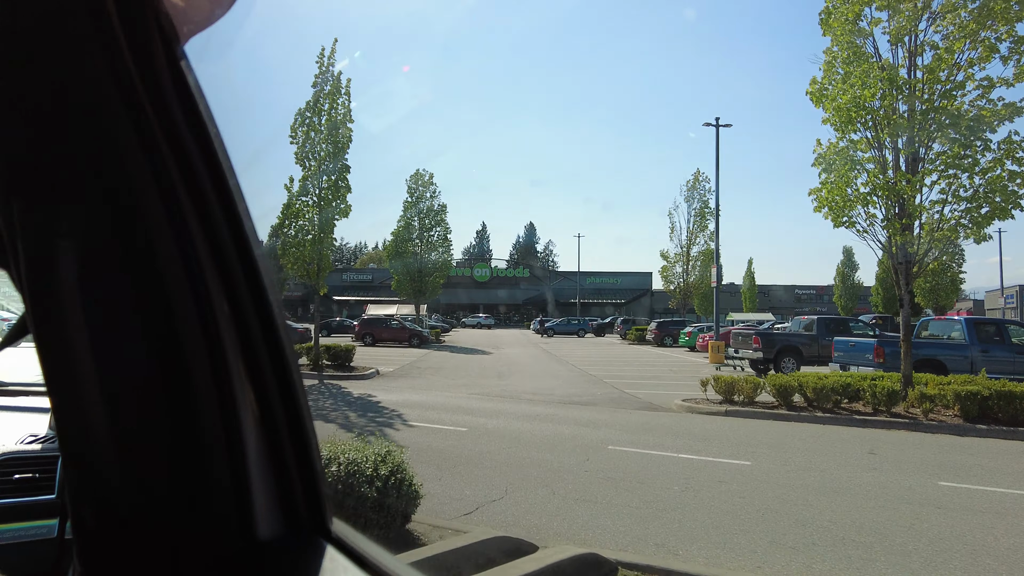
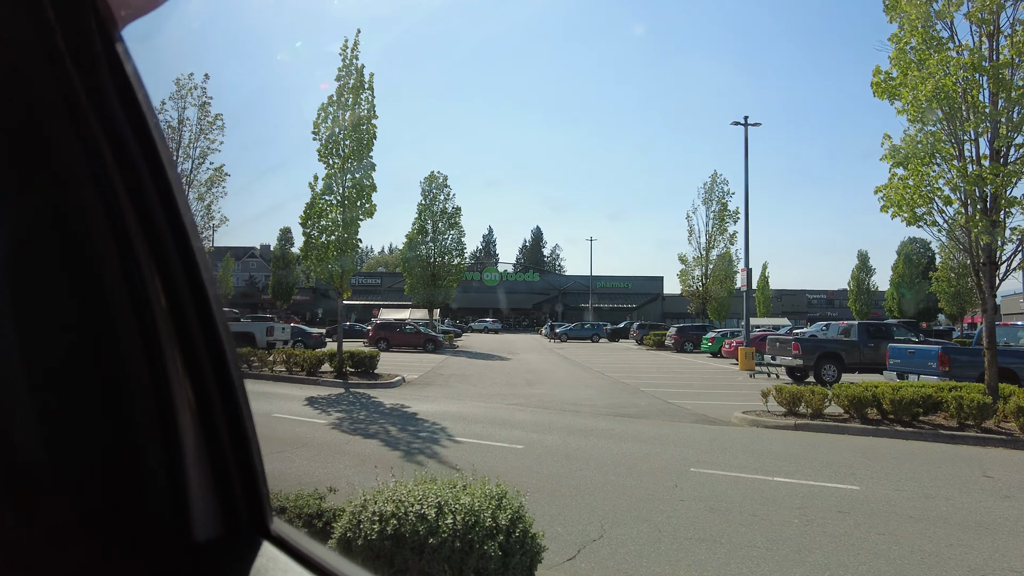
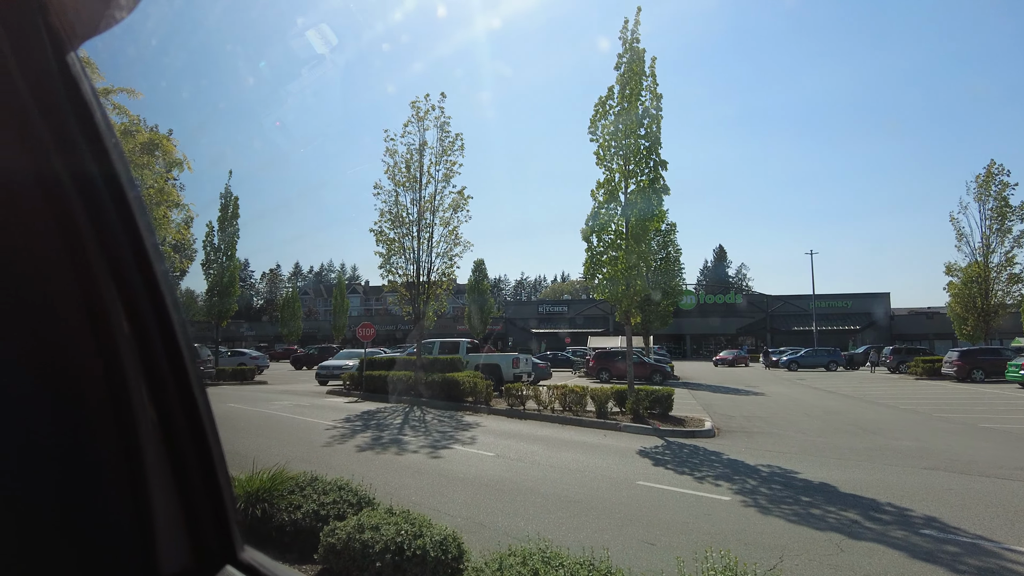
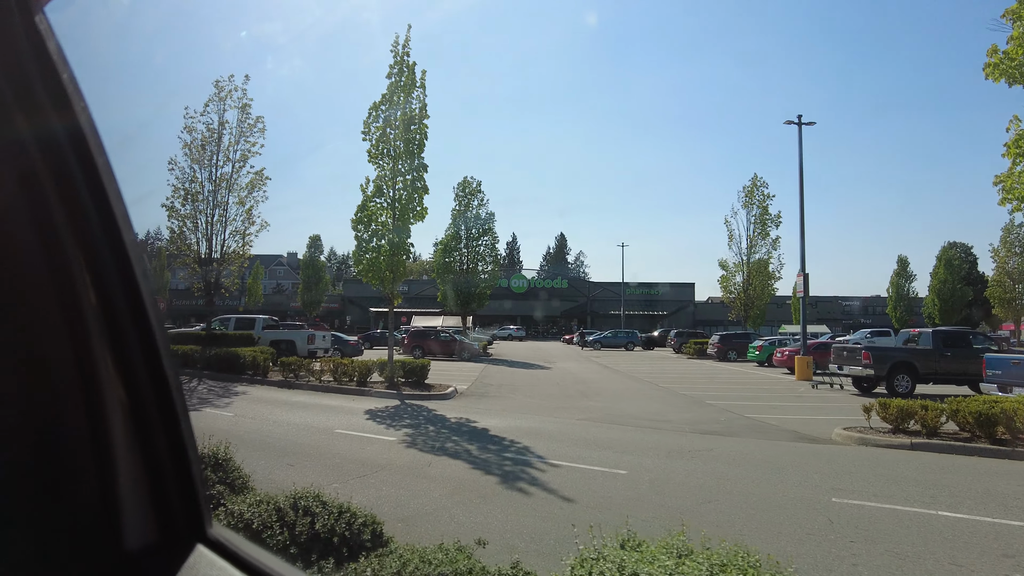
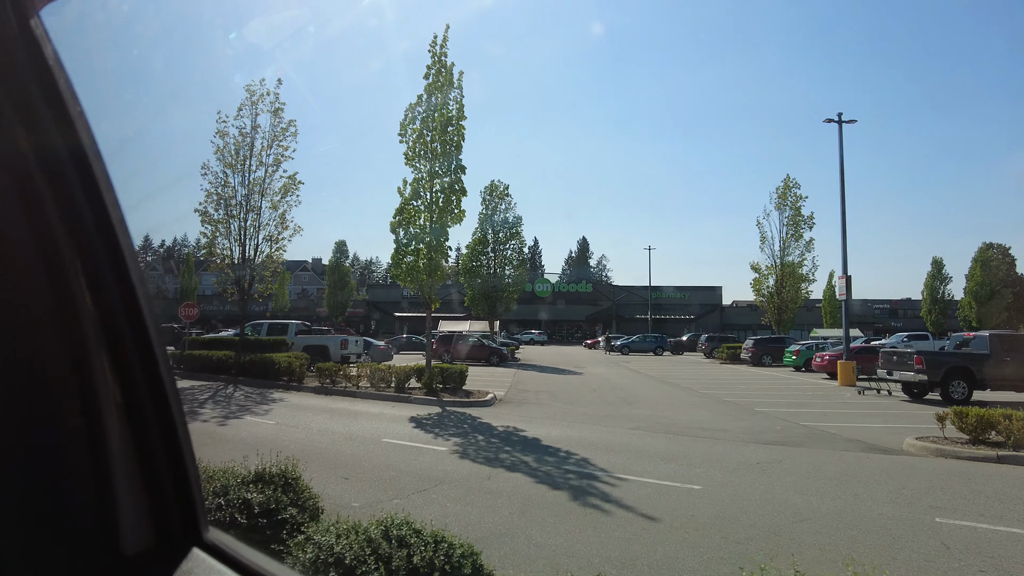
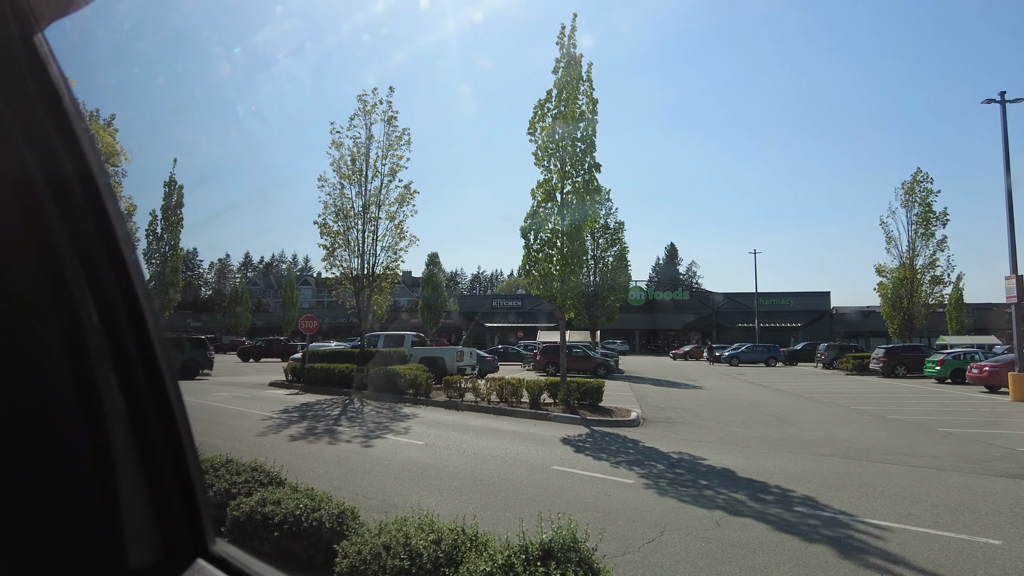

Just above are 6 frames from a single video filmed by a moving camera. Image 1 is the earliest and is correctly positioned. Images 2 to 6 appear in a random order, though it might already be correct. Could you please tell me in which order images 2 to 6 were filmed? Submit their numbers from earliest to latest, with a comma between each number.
2, 4, 5, 6, 3
